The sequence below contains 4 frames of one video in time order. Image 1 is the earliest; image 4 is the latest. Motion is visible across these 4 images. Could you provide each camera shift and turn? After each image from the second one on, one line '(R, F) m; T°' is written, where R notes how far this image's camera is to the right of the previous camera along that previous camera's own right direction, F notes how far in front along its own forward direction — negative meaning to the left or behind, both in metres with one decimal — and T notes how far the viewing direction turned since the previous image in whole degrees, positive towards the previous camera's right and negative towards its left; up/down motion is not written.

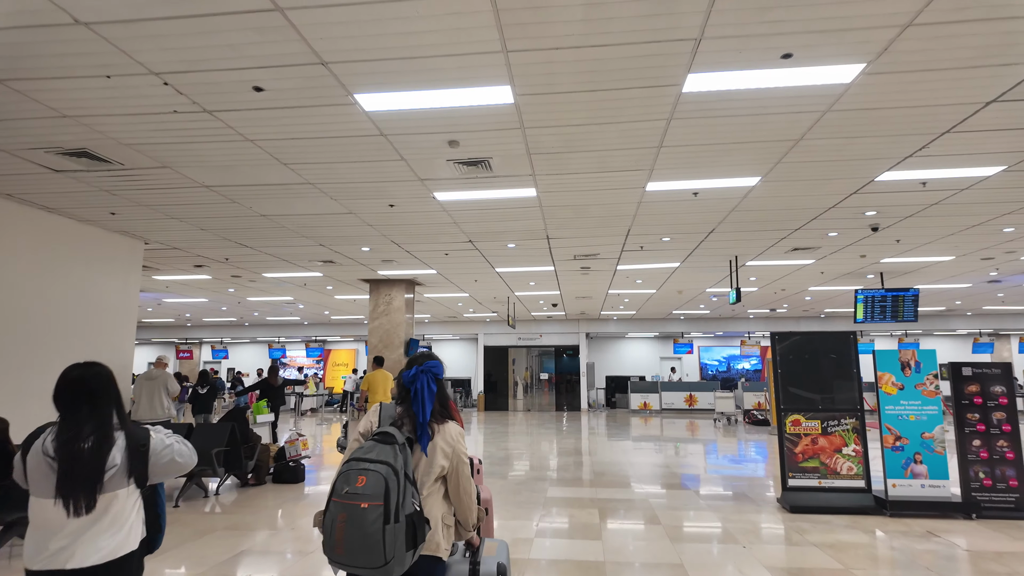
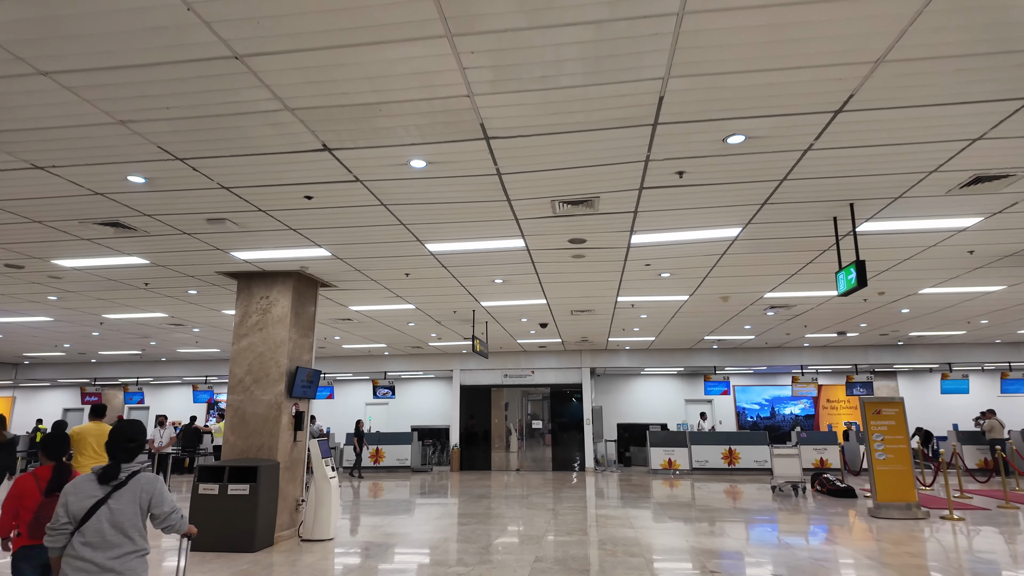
(+0.8, +4.7) m; -1°
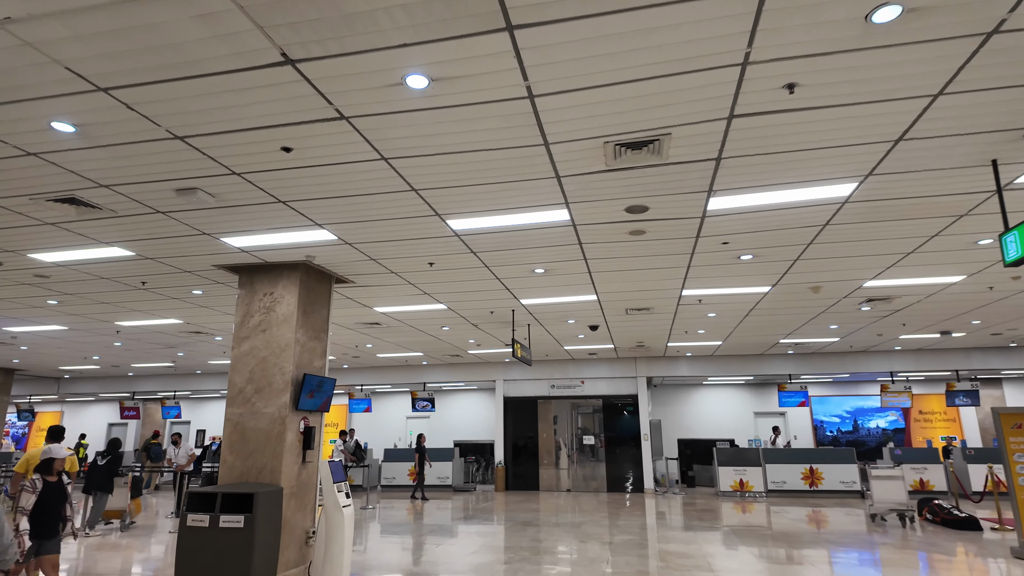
(0.0, +1.3) m; -5°
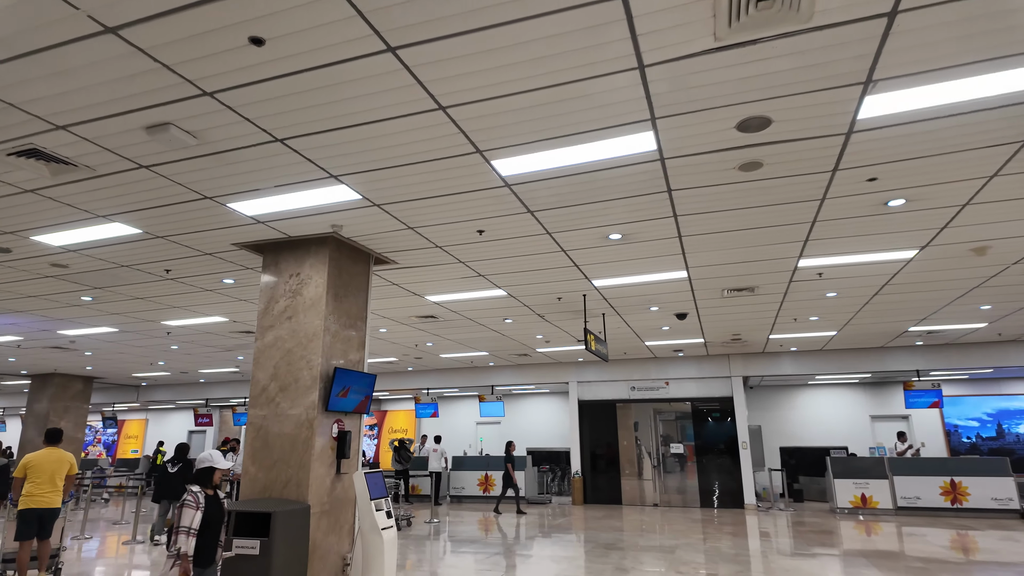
(0.0, +1.3) m; -7°
